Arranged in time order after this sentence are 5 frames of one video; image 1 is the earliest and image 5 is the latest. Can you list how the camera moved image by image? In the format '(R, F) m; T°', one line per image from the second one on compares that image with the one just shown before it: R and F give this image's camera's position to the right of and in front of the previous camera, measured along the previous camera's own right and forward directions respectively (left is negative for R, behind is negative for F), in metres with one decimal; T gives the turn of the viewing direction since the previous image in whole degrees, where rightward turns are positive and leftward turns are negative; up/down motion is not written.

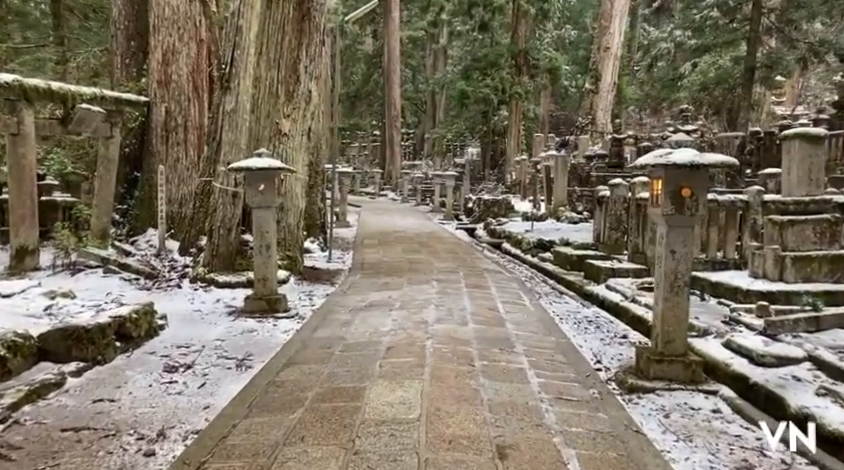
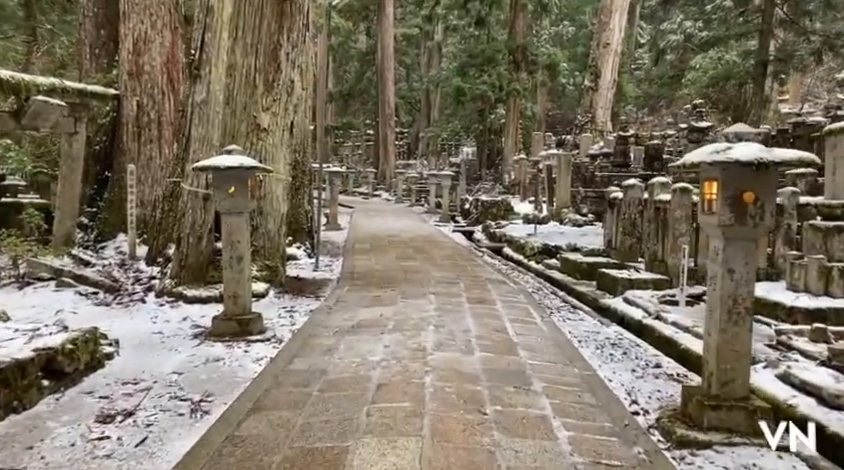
(0.0, +0.7) m; +1°
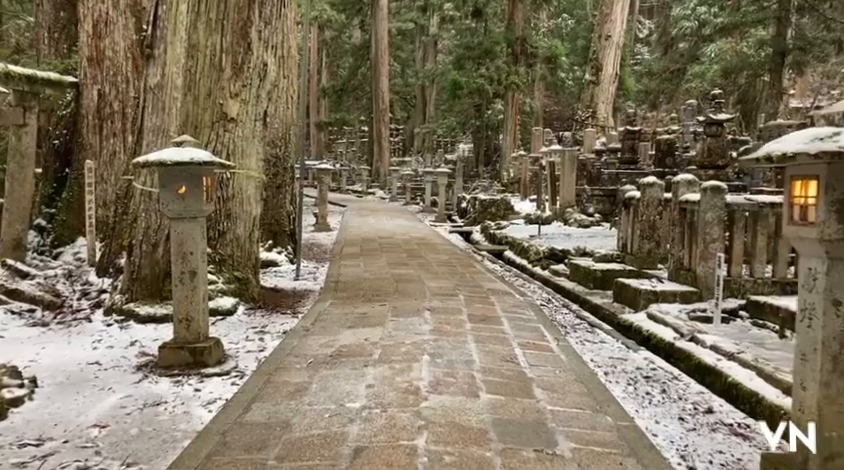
(0.0, +0.7) m; 0°
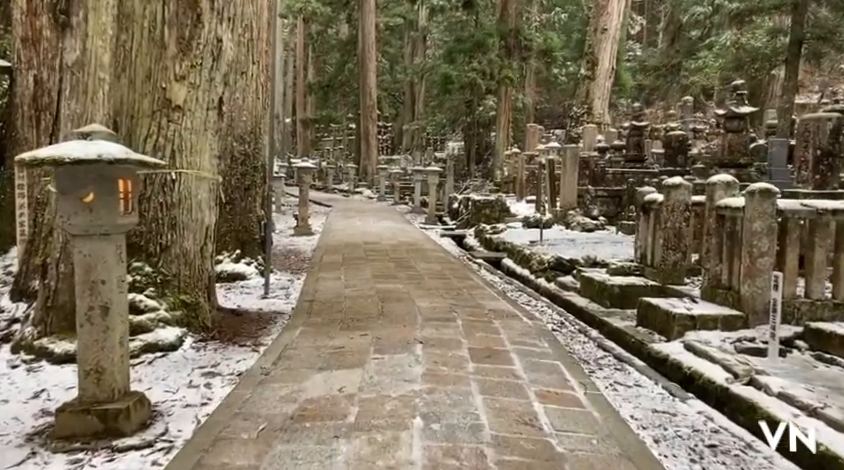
(0.0, +0.9) m; +1°
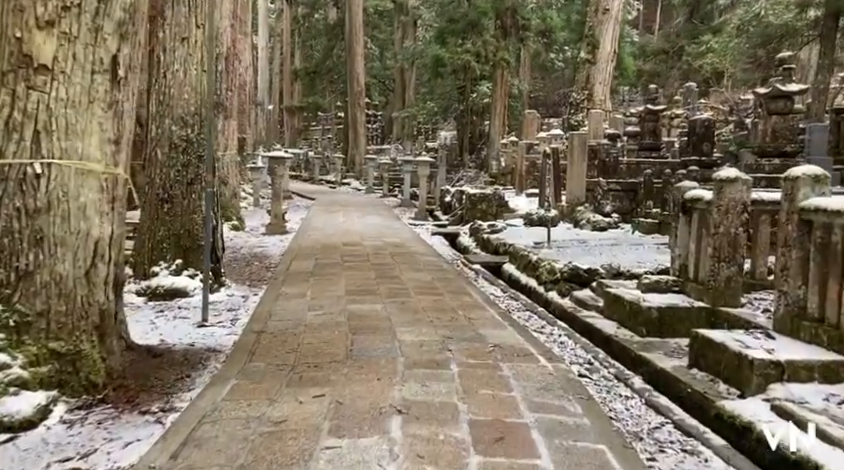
(+0.1, +1.2) m; +1°
